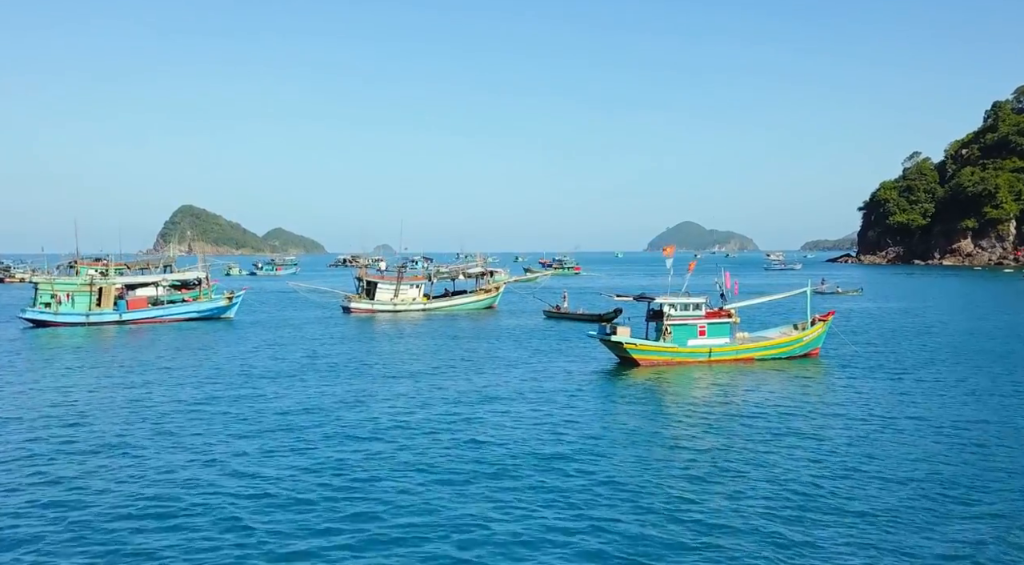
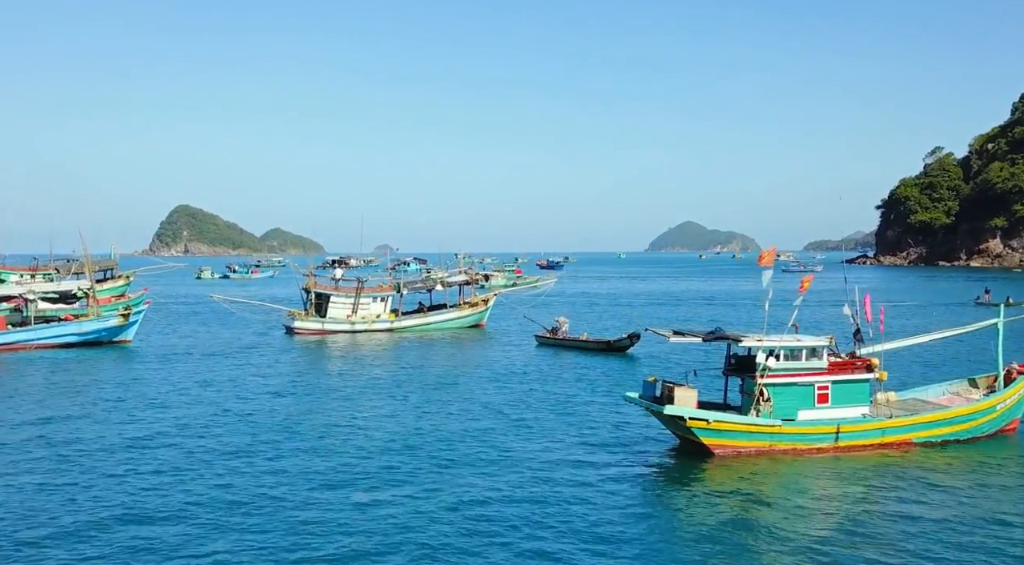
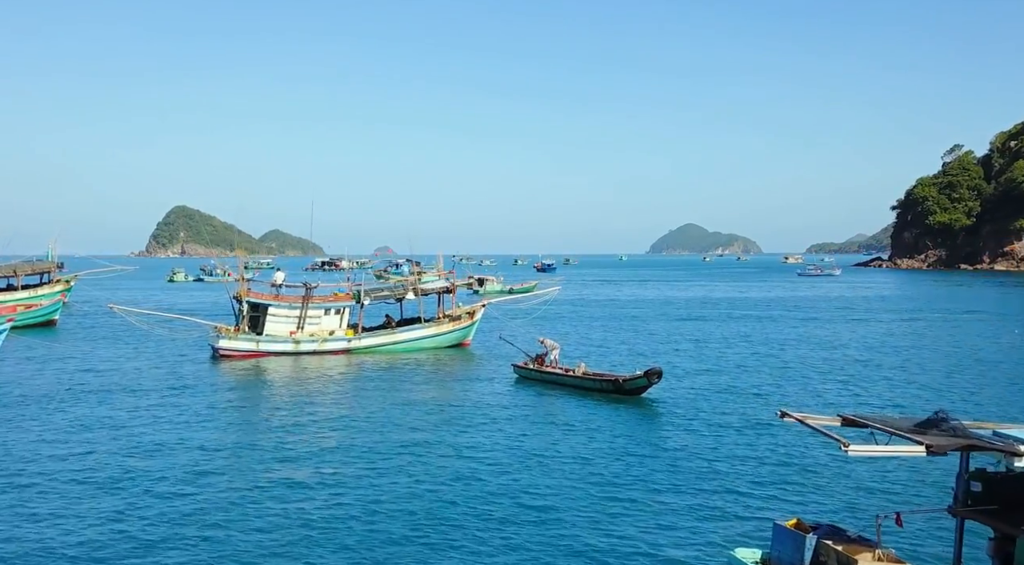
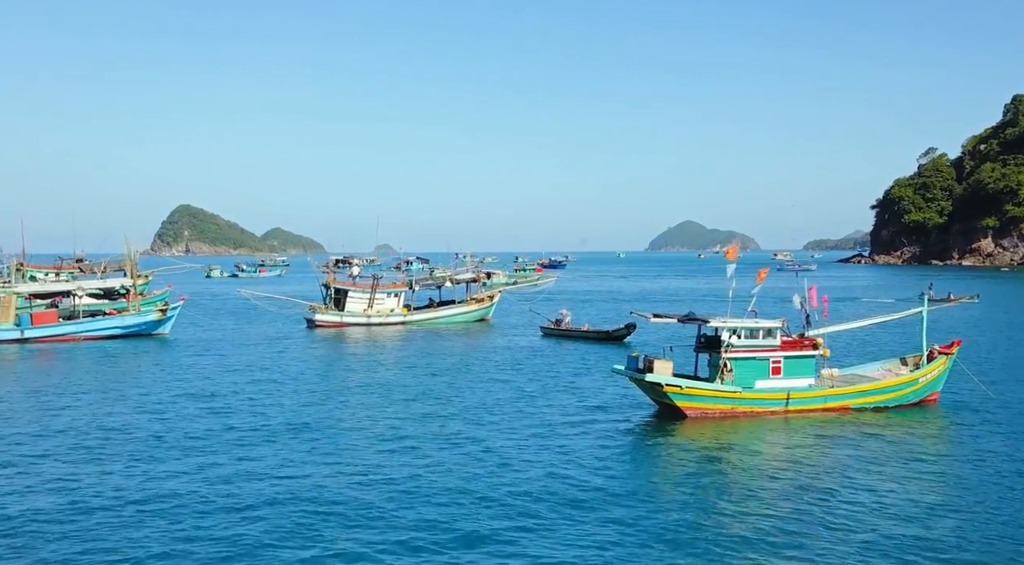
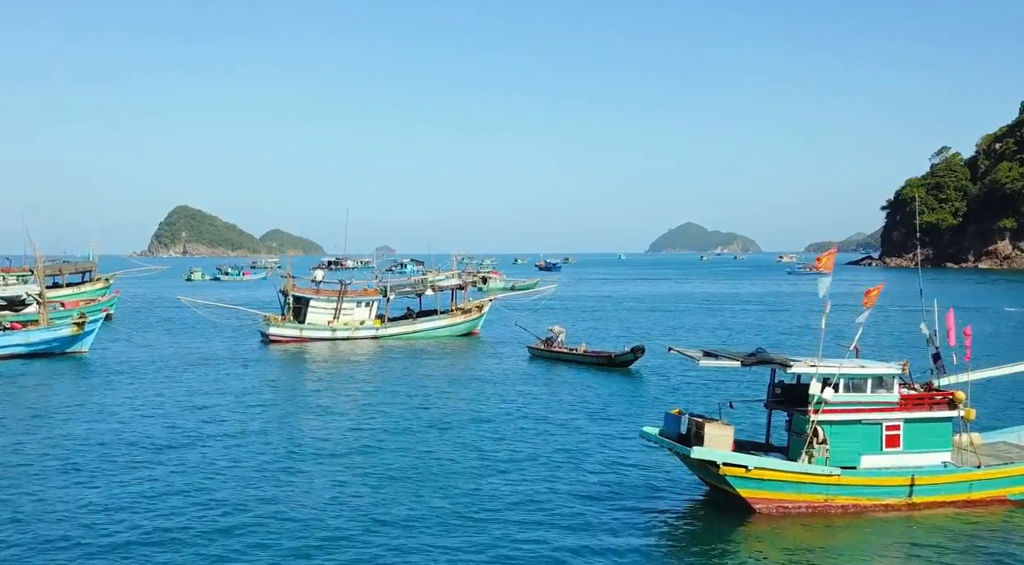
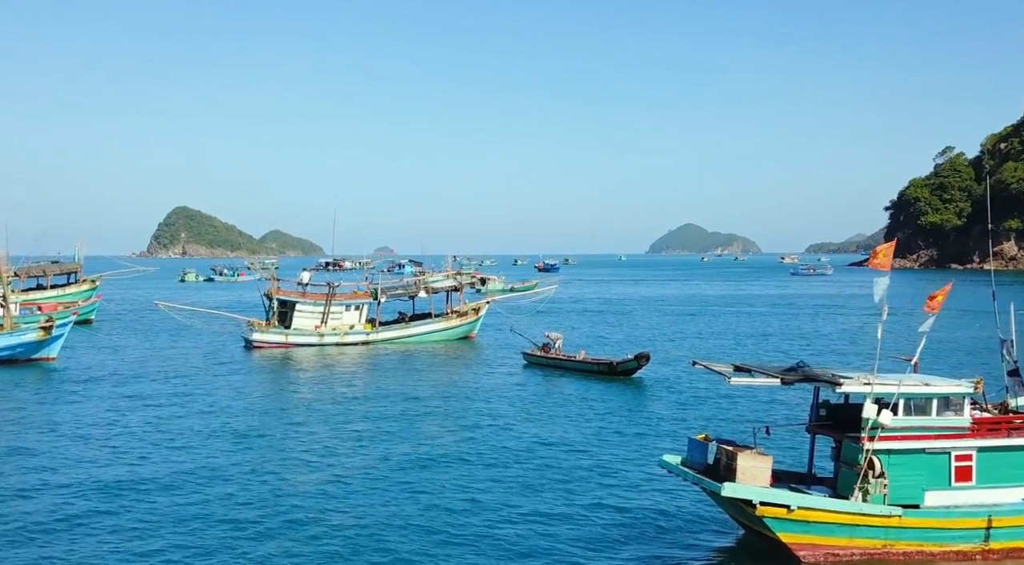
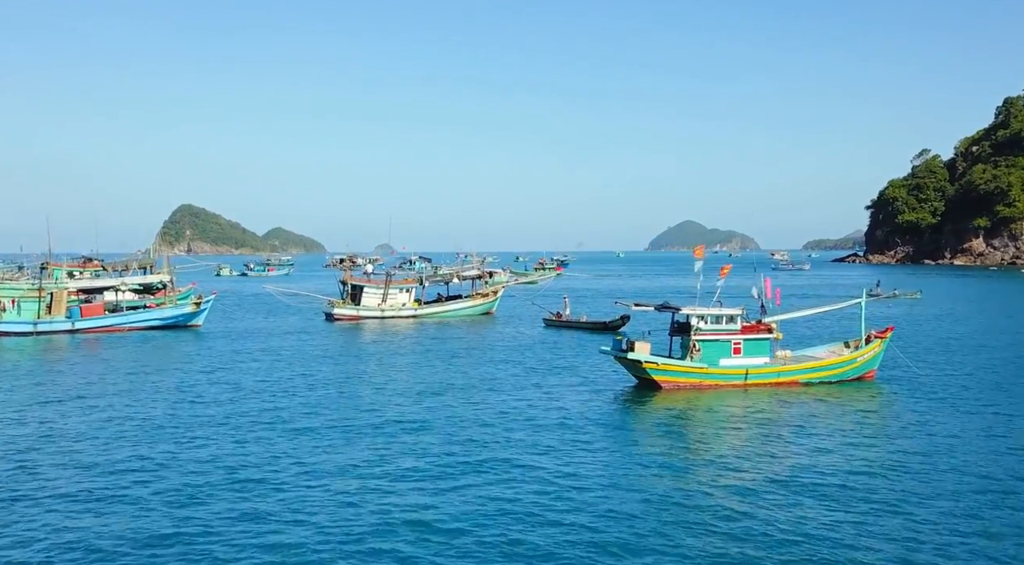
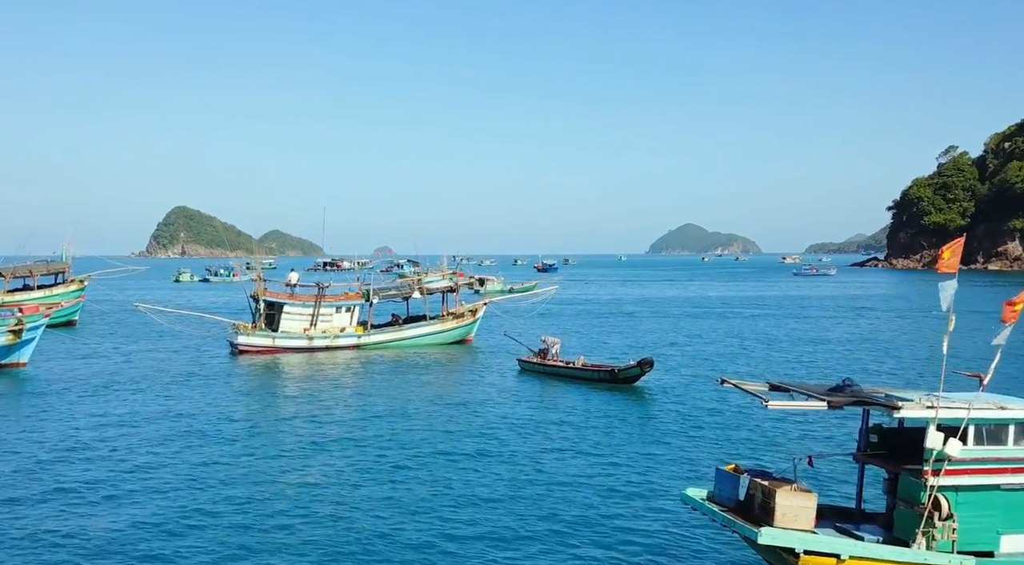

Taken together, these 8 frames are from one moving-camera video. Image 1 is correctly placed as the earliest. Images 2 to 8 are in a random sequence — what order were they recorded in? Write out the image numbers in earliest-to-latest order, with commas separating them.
7, 4, 2, 5, 6, 8, 3
